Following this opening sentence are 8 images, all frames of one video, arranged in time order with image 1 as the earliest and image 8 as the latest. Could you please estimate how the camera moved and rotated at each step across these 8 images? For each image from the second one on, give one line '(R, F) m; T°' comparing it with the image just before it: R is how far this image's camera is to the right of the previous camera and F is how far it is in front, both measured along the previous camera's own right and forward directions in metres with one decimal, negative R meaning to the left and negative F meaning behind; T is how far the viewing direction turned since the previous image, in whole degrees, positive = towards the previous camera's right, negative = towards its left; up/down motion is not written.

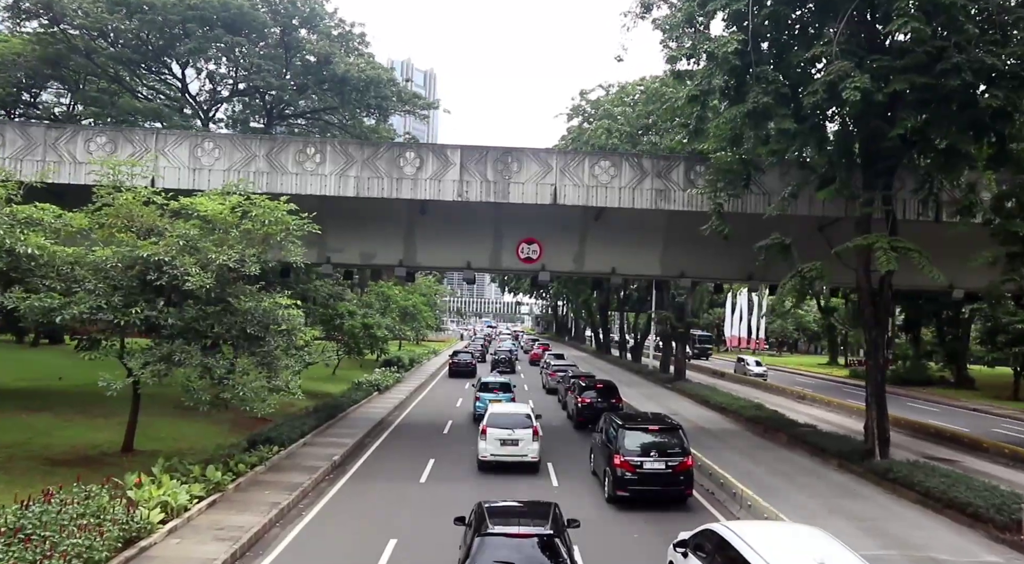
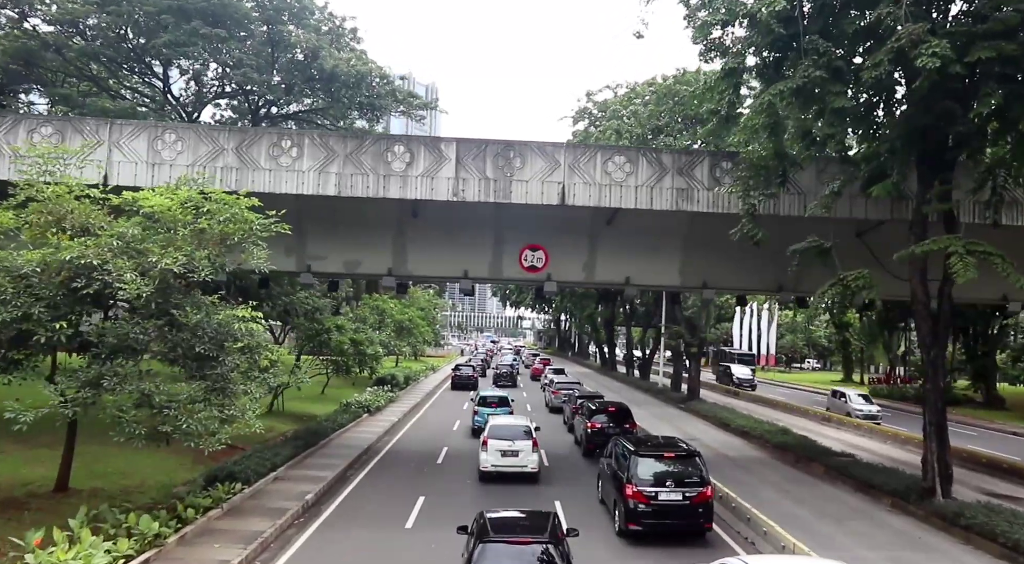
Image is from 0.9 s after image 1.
(0.0, +2.3) m; 0°
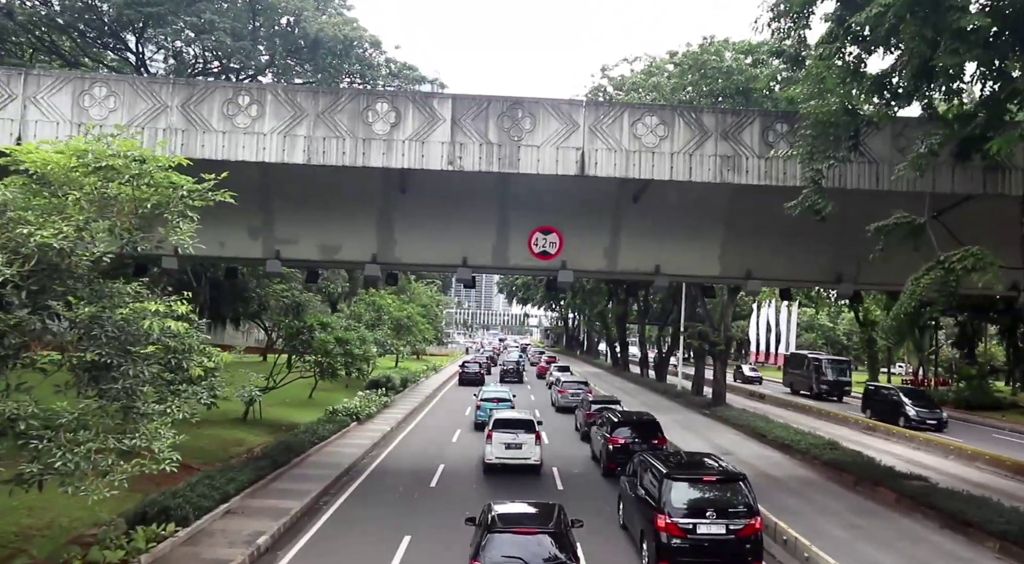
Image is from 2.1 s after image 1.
(0.0, +3.0) m; 0°
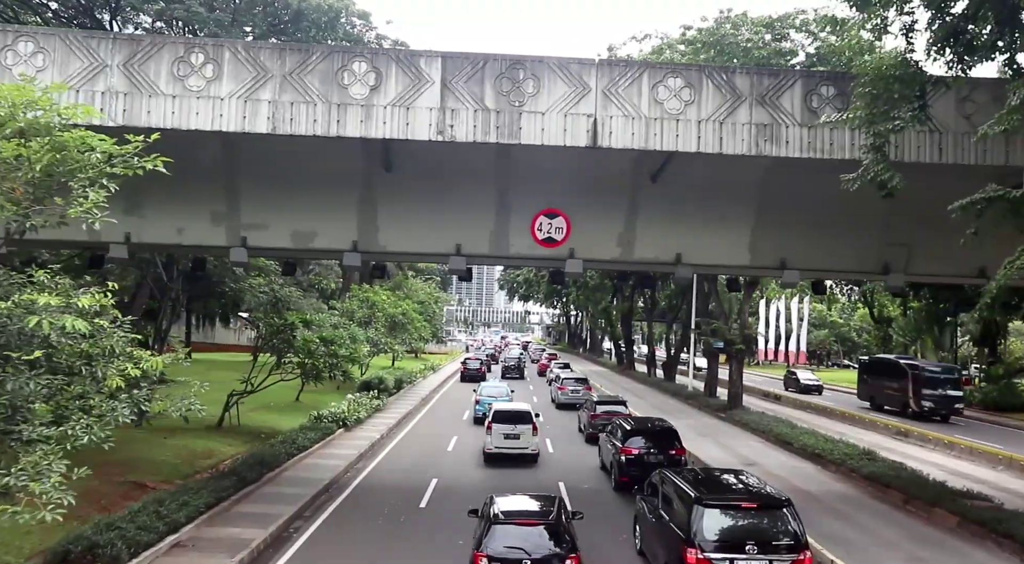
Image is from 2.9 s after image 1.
(0.0, +2.0) m; 0°
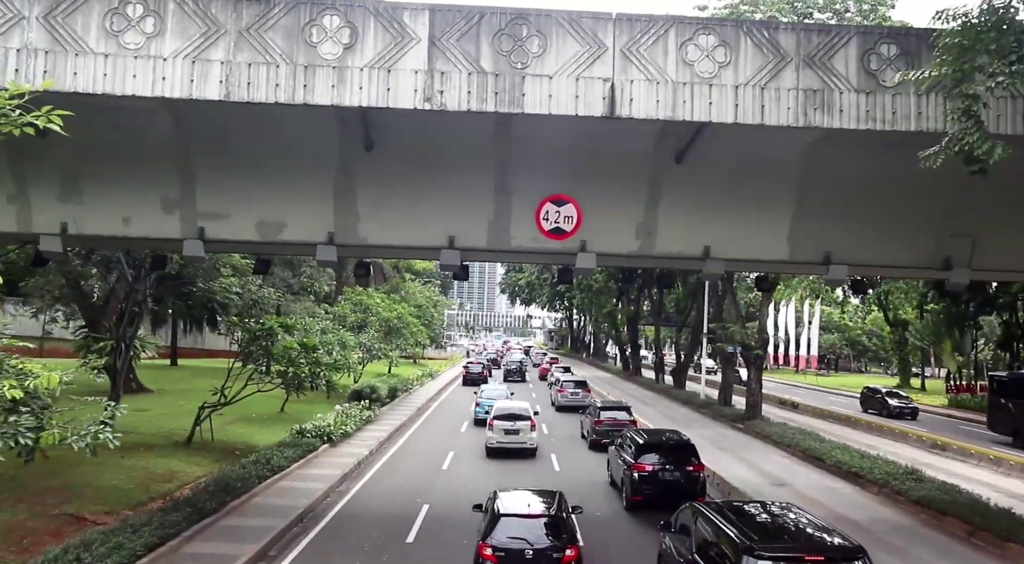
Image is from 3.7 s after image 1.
(0.0, +2.0) m; 0°
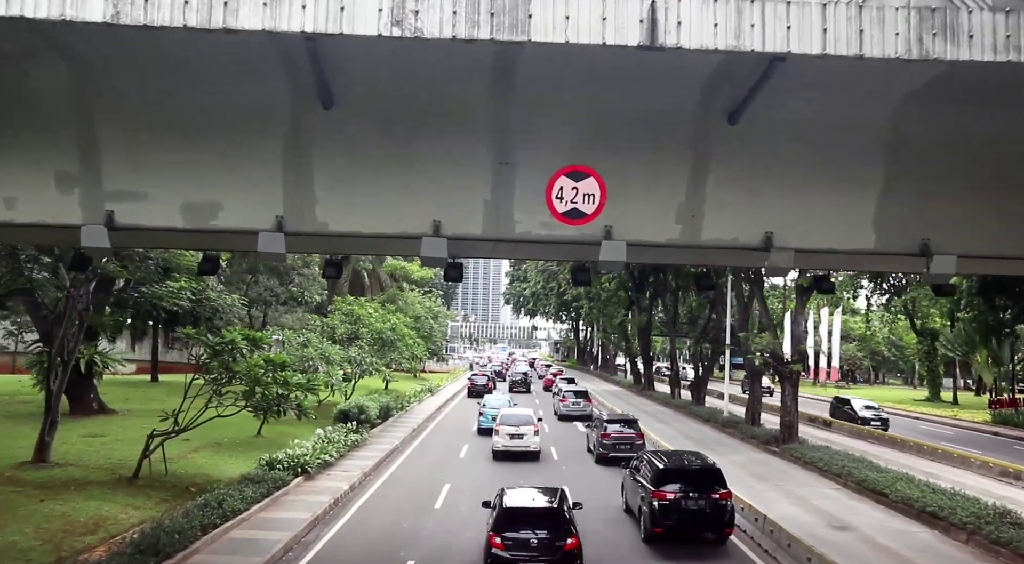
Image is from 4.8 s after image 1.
(0.0, +2.8) m; 0°
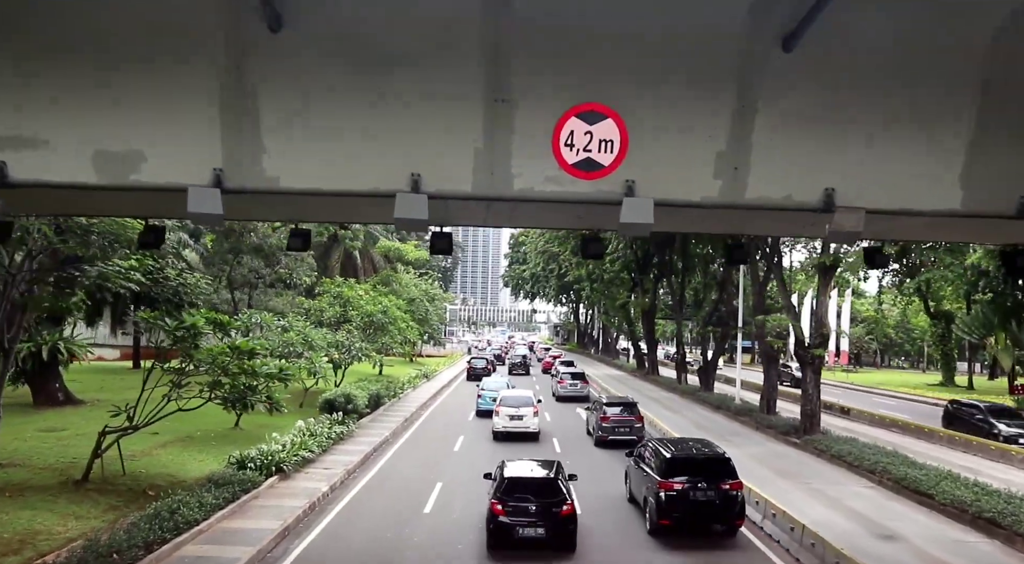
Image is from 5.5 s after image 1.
(0.0, +1.9) m; 0°
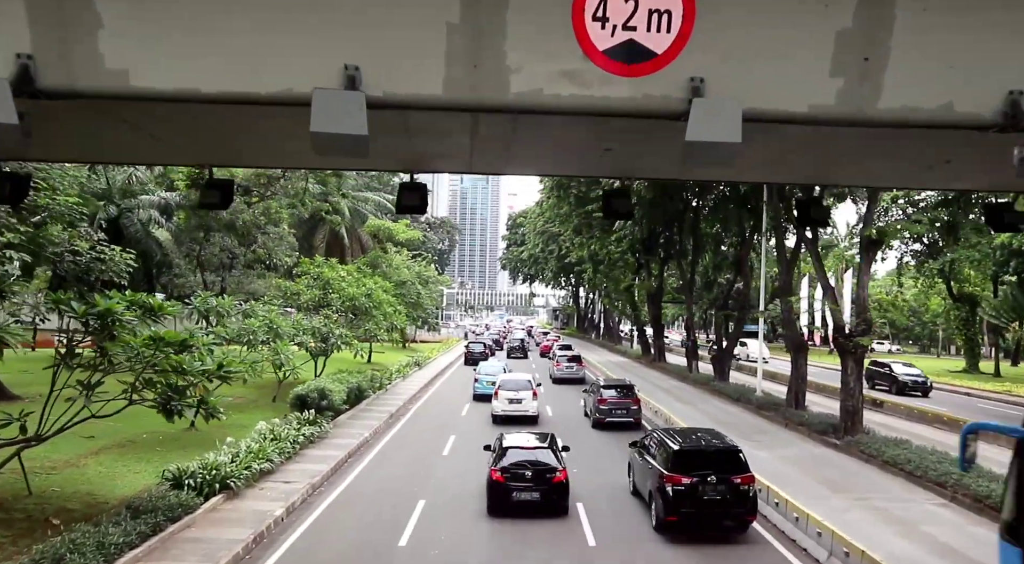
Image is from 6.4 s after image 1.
(0.0, +2.8) m; 0°
